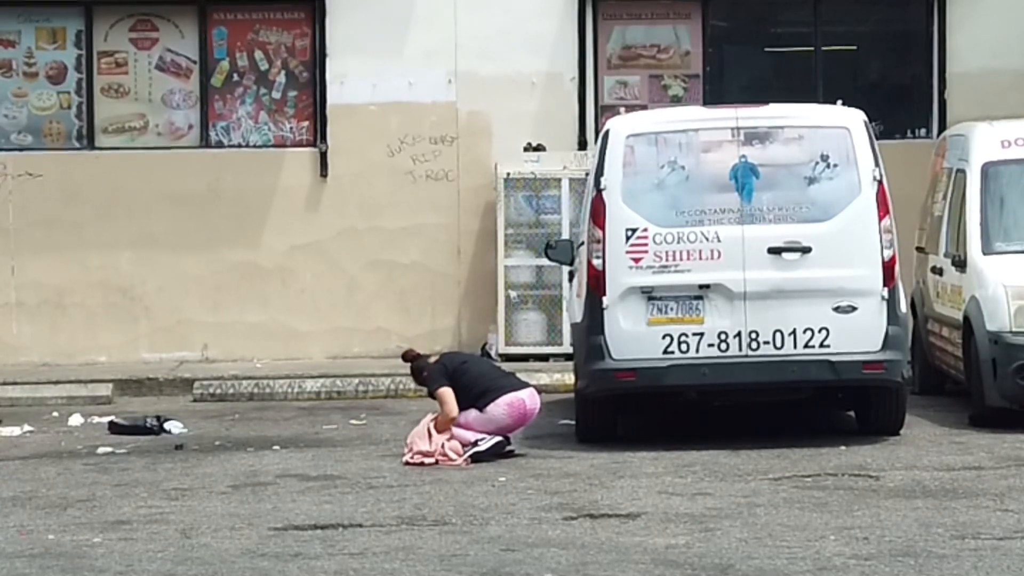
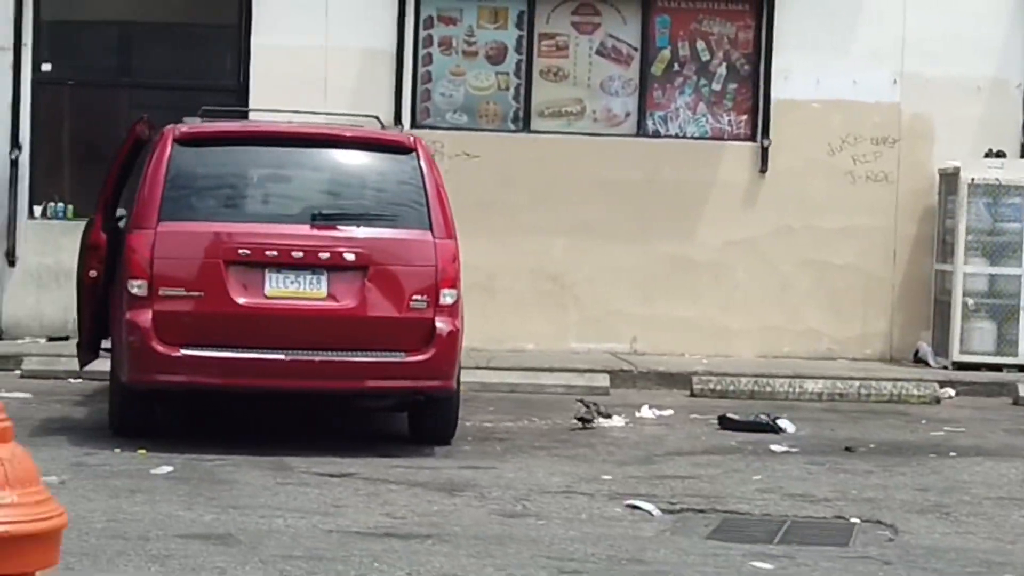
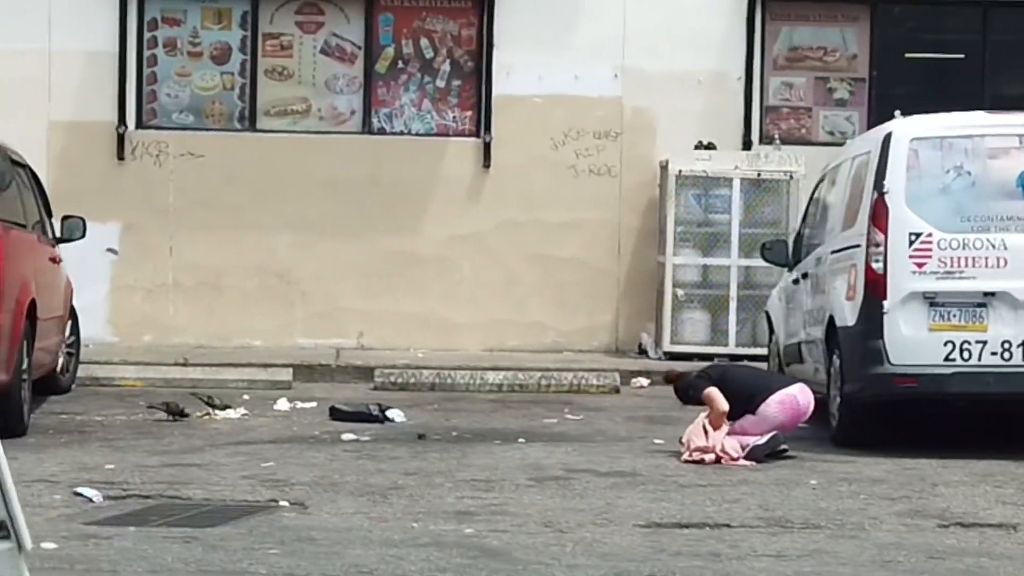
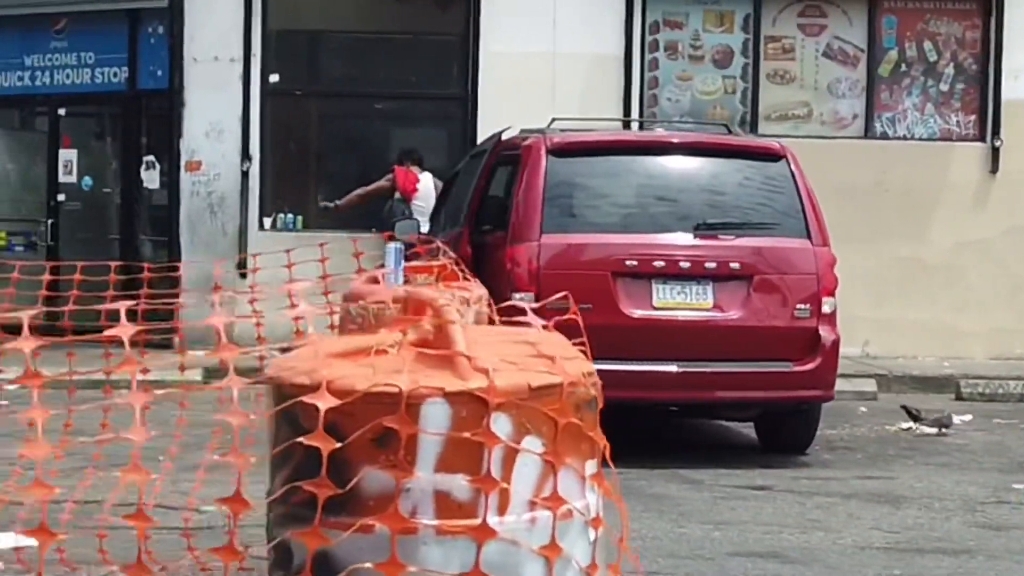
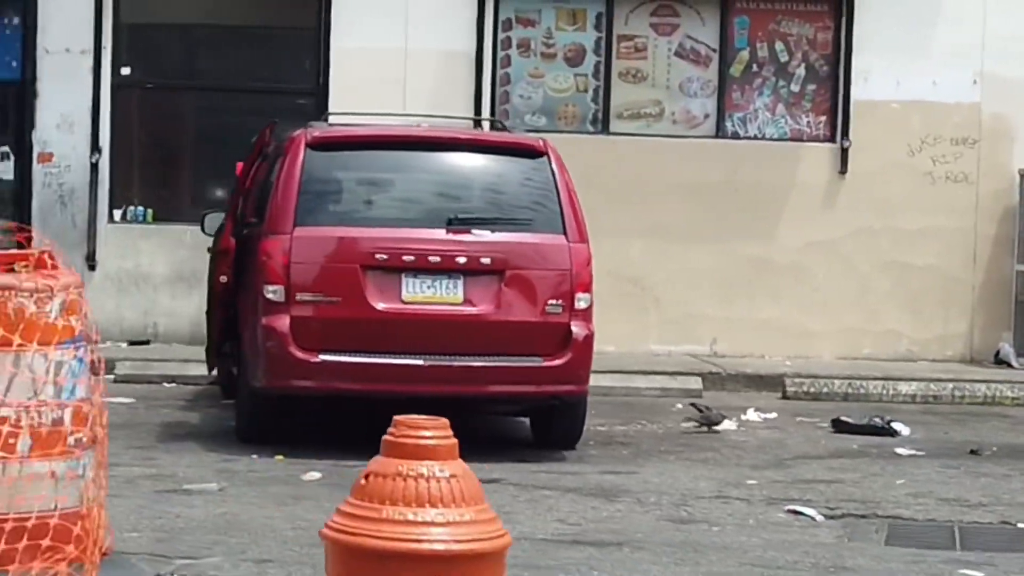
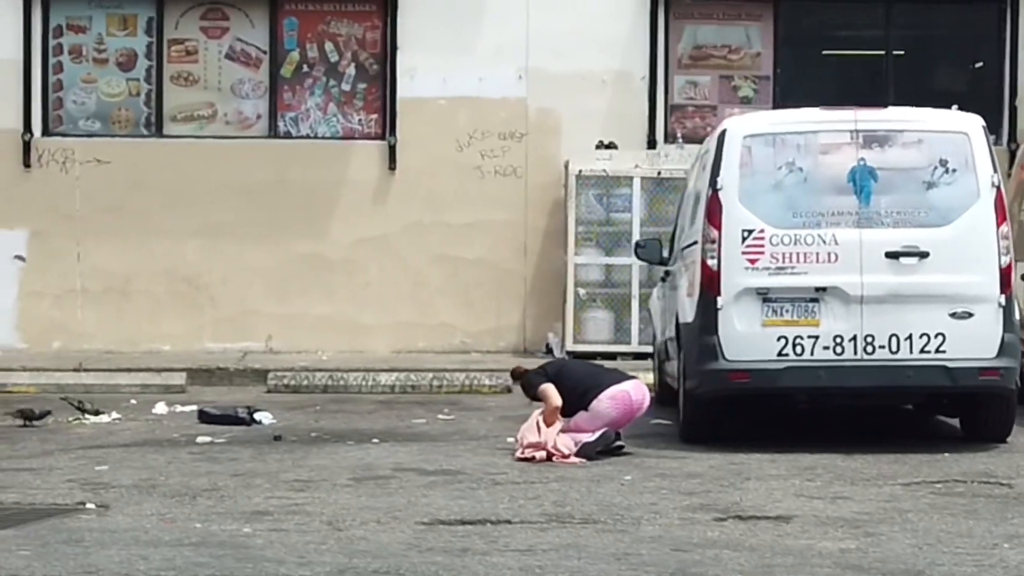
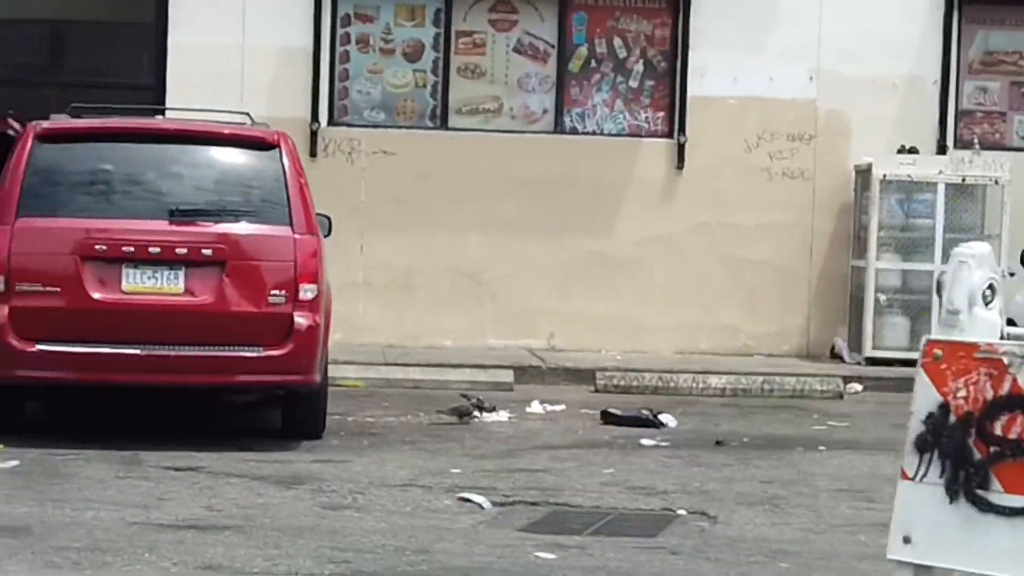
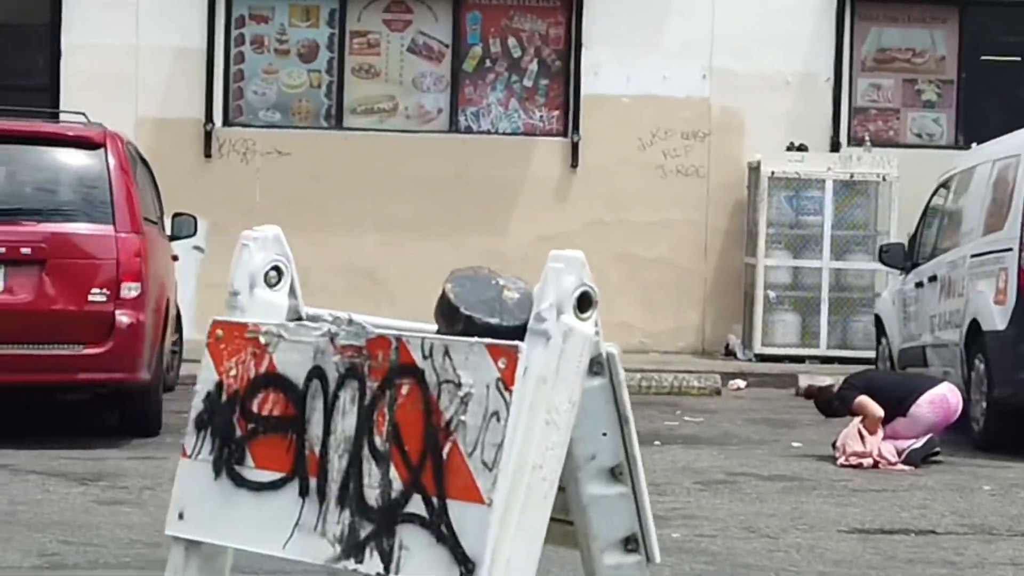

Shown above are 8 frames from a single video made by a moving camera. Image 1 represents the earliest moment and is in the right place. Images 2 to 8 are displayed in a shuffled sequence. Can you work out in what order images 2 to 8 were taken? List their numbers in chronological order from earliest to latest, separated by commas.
6, 3, 8, 7, 2, 5, 4
